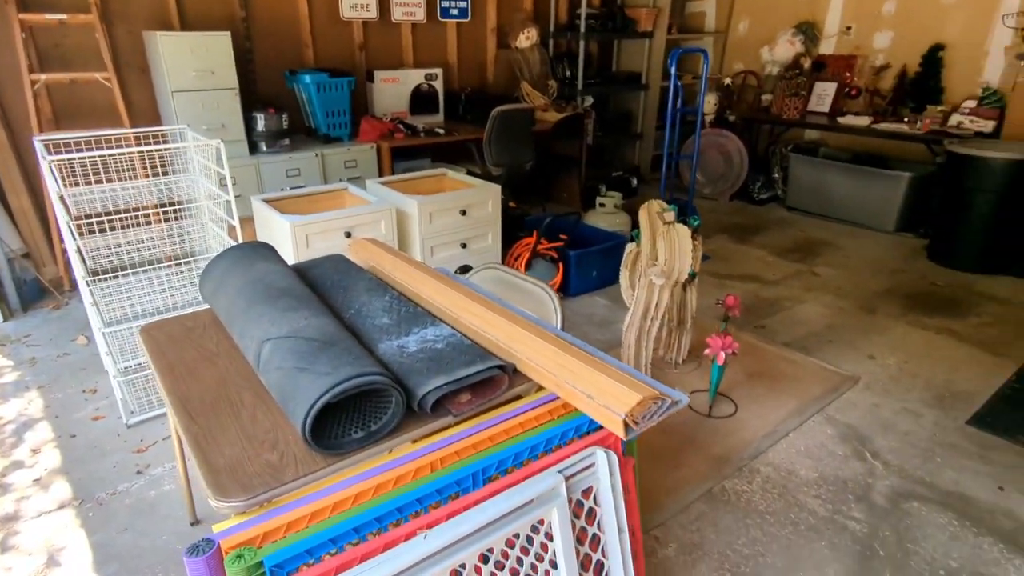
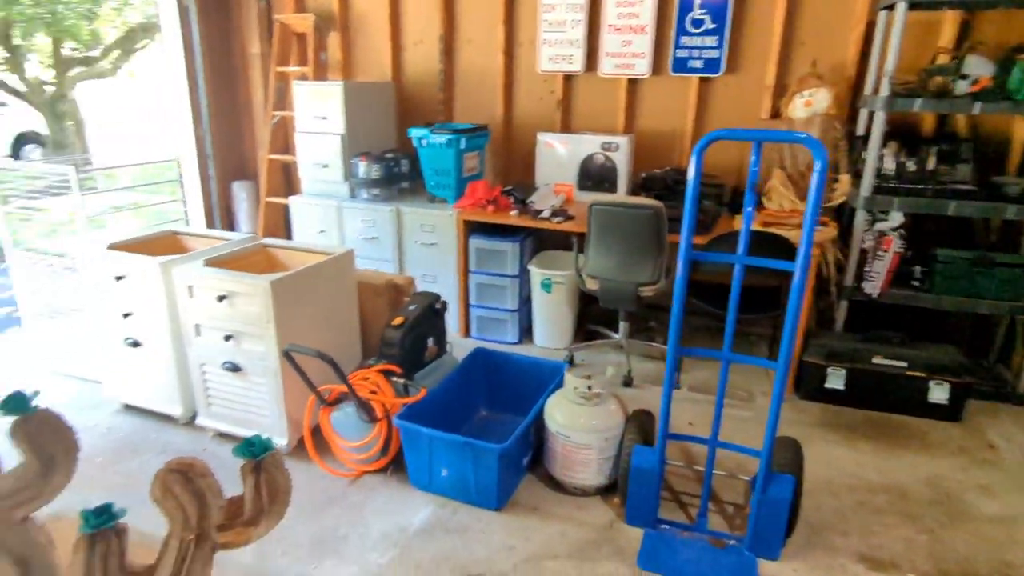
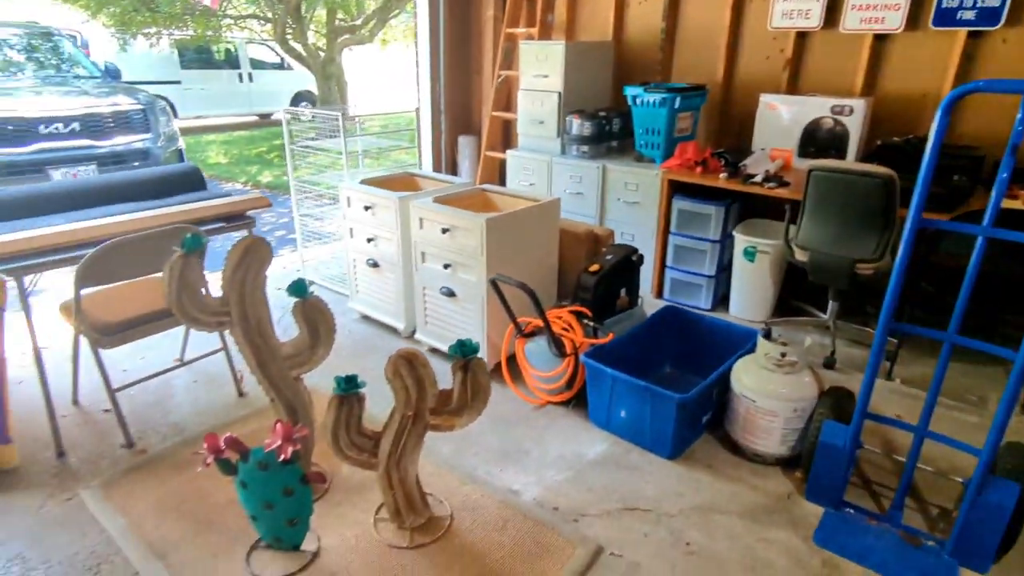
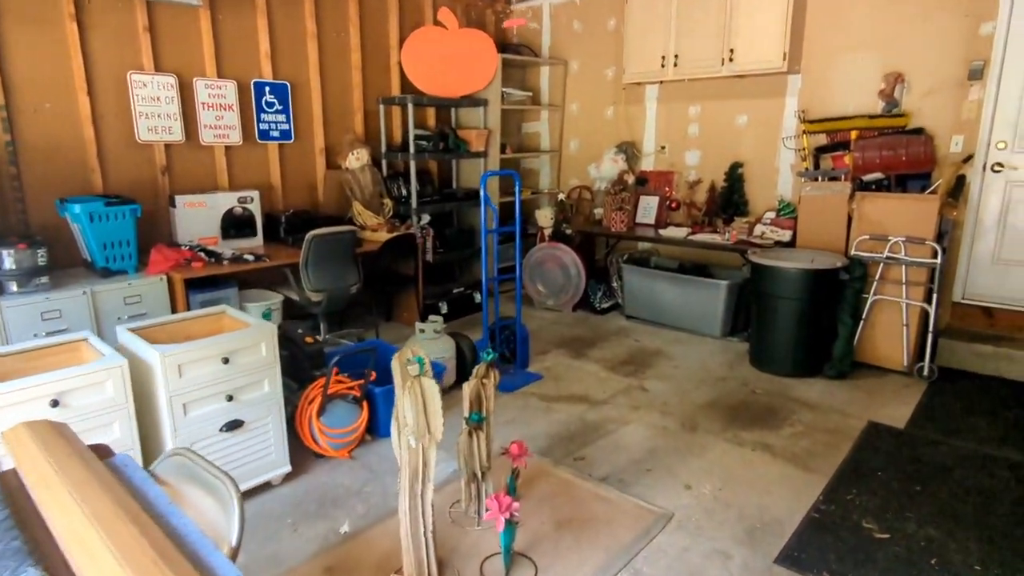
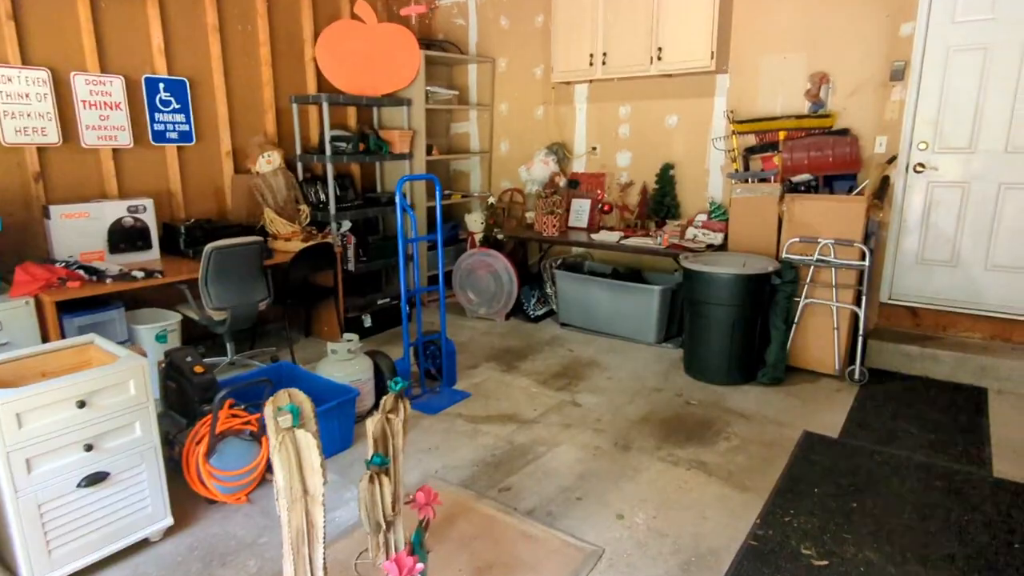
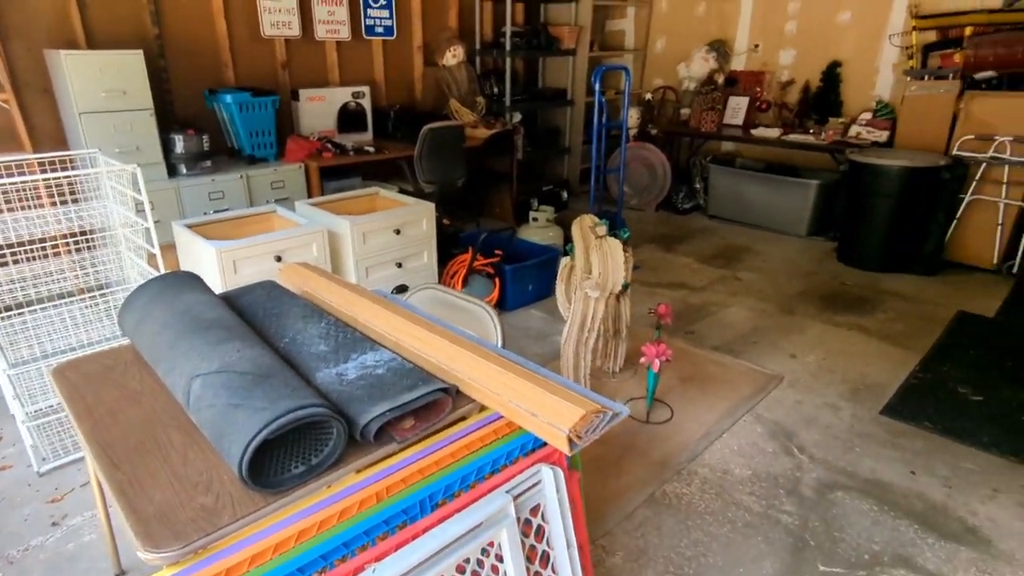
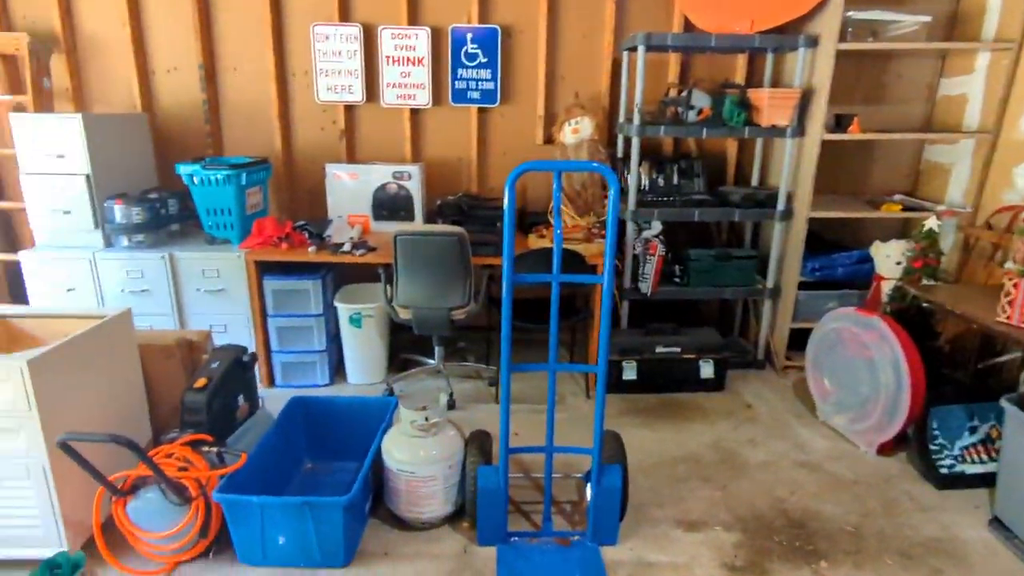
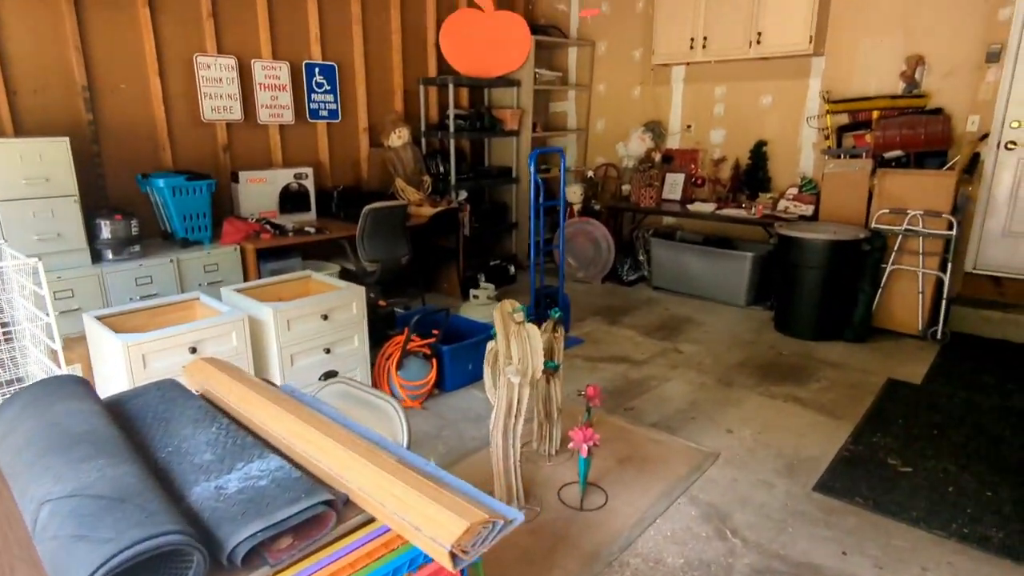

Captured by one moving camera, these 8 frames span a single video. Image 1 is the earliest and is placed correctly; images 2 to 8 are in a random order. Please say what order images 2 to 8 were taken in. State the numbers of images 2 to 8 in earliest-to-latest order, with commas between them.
6, 8, 4, 5, 7, 2, 3
